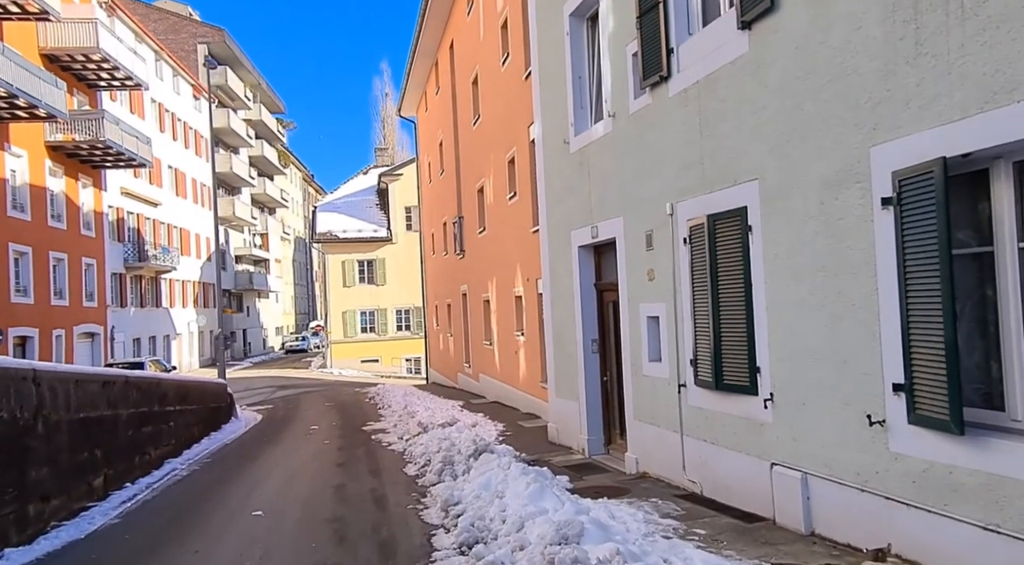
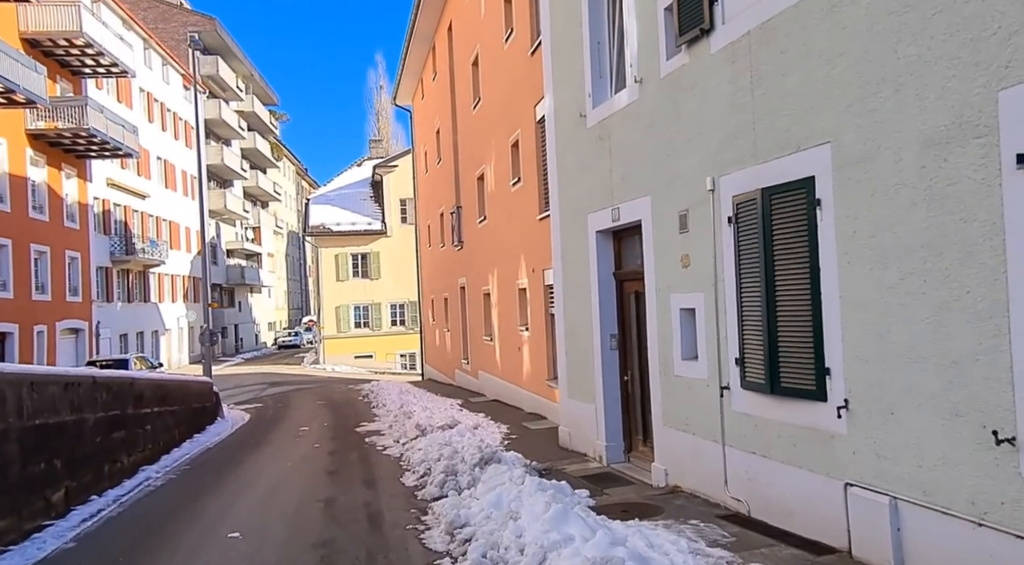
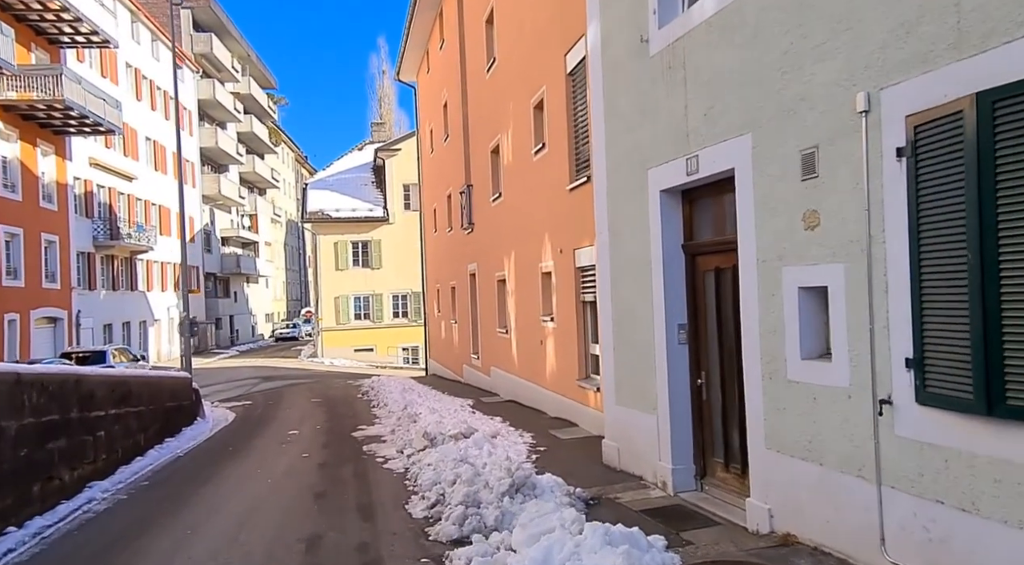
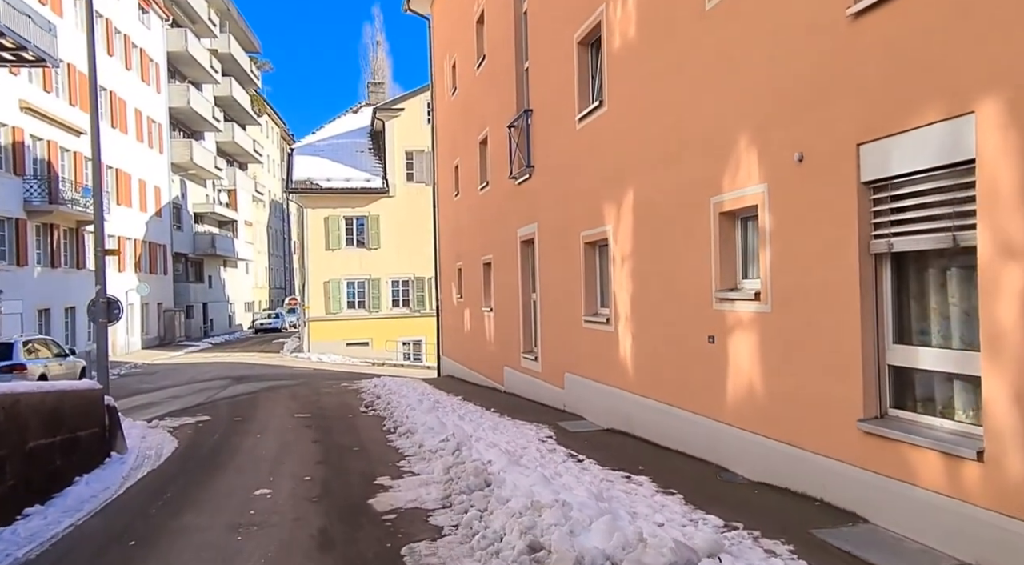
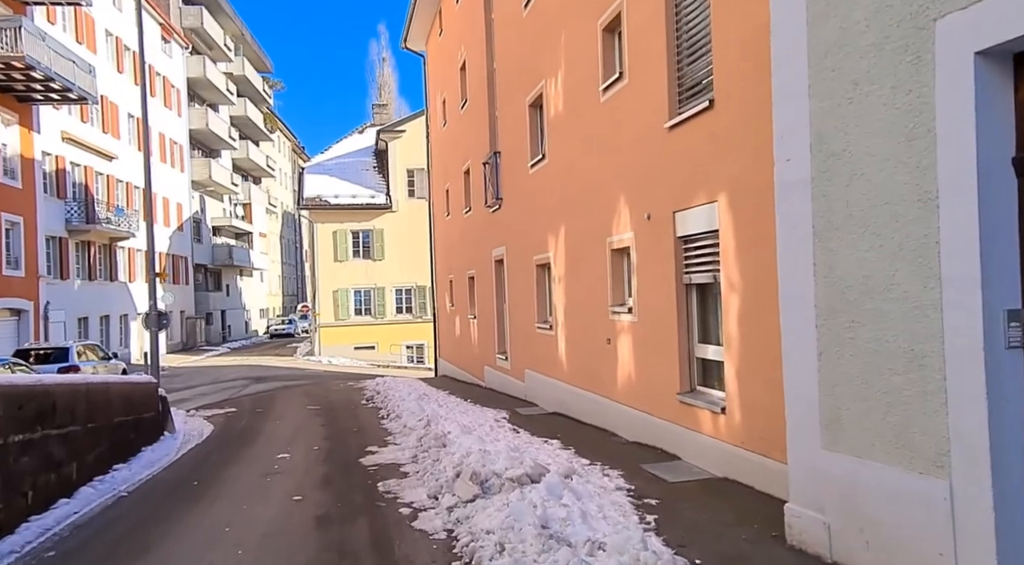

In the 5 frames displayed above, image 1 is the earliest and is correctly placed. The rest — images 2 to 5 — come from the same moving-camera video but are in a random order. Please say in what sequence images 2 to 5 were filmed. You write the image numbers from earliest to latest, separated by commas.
2, 3, 5, 4
